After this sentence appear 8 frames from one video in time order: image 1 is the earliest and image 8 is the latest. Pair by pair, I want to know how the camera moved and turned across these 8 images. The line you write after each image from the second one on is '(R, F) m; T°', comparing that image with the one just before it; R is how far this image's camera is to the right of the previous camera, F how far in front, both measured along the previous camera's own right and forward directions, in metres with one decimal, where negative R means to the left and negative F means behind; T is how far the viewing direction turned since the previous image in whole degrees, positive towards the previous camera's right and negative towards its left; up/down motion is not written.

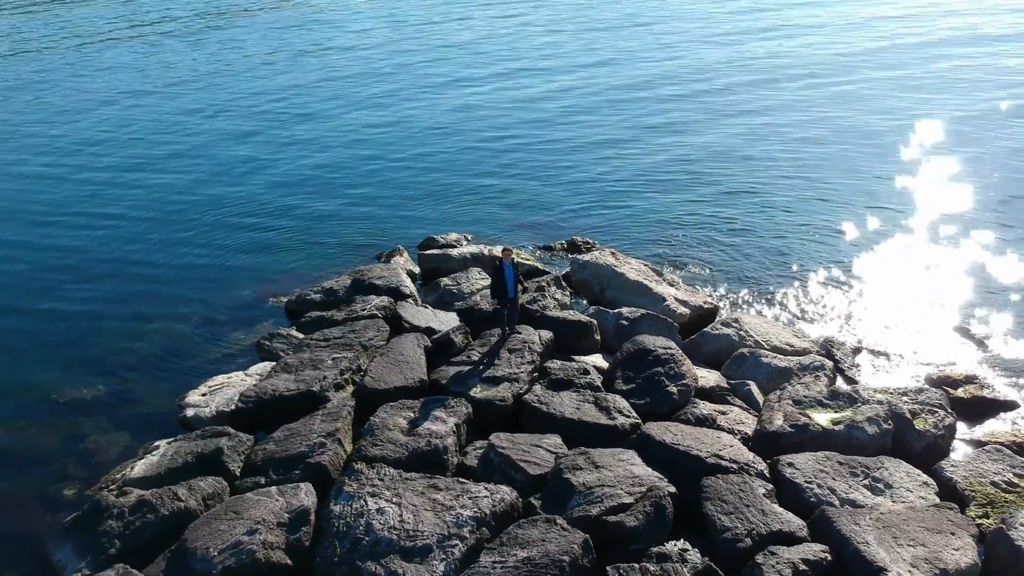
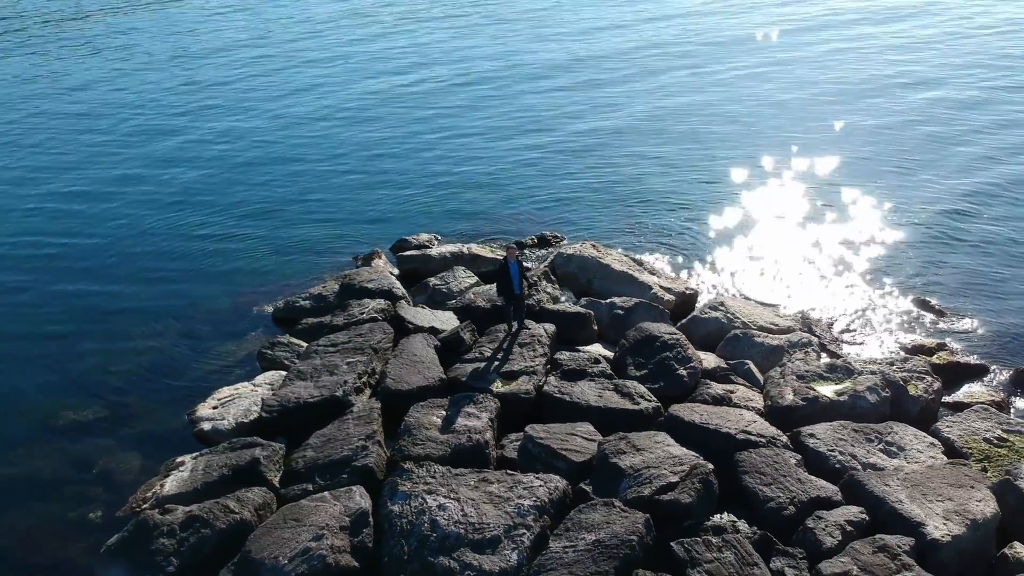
(-2.2, -0.3) m; +6°
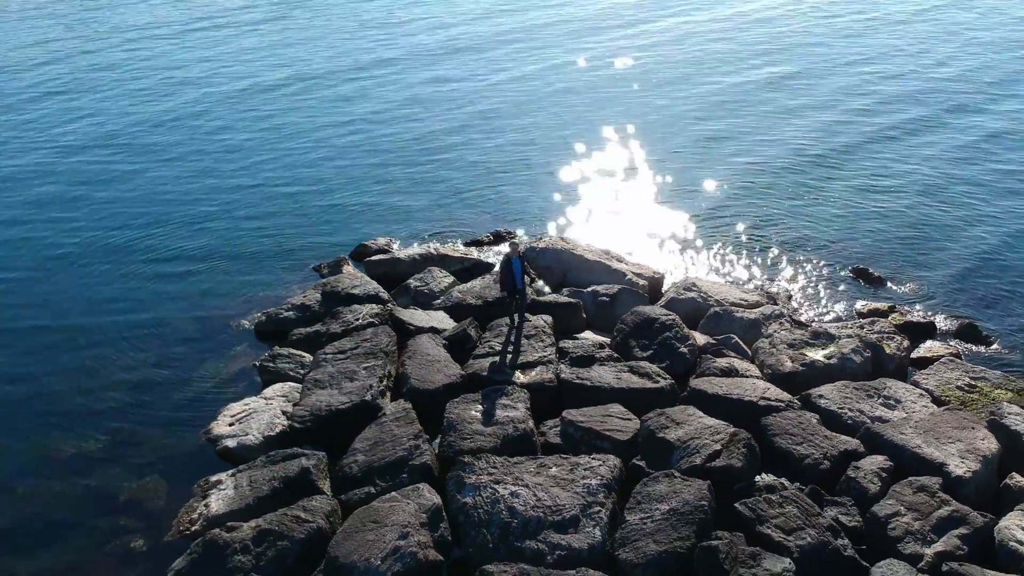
(-3.1, -0.4) m; +9°
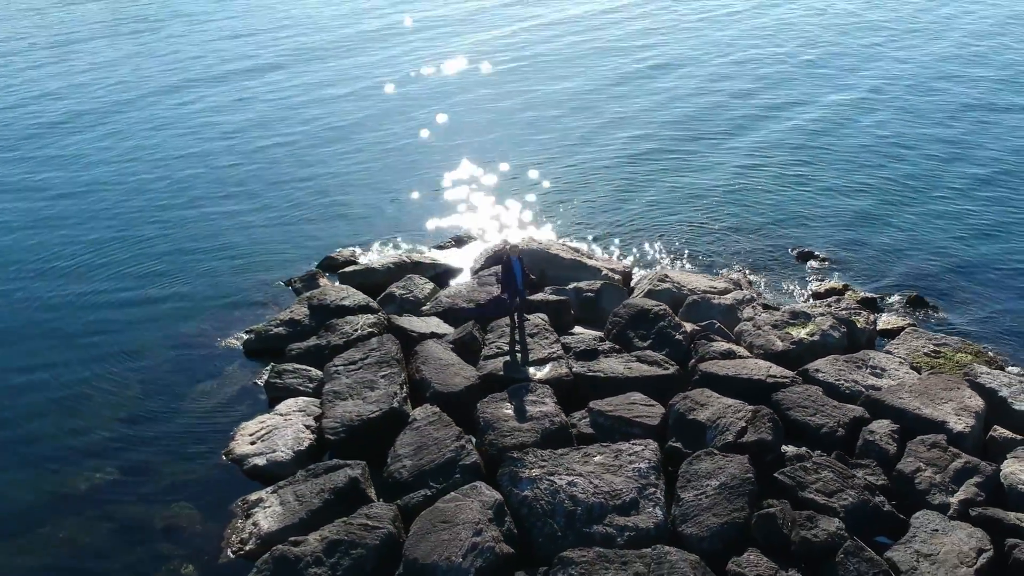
(-2.8, -0.4) m; +8°
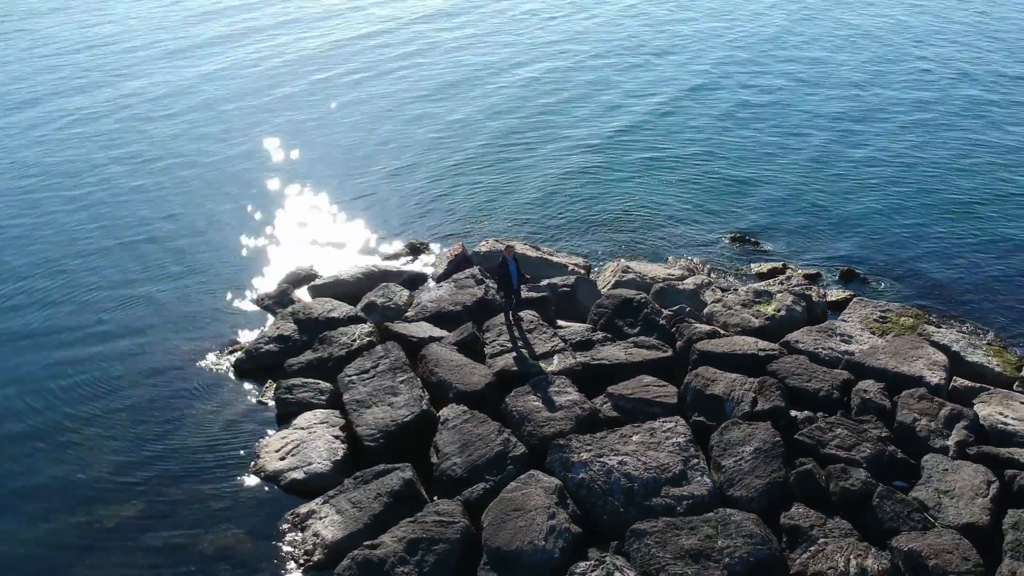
(-3.3, -0.6) m; +10°
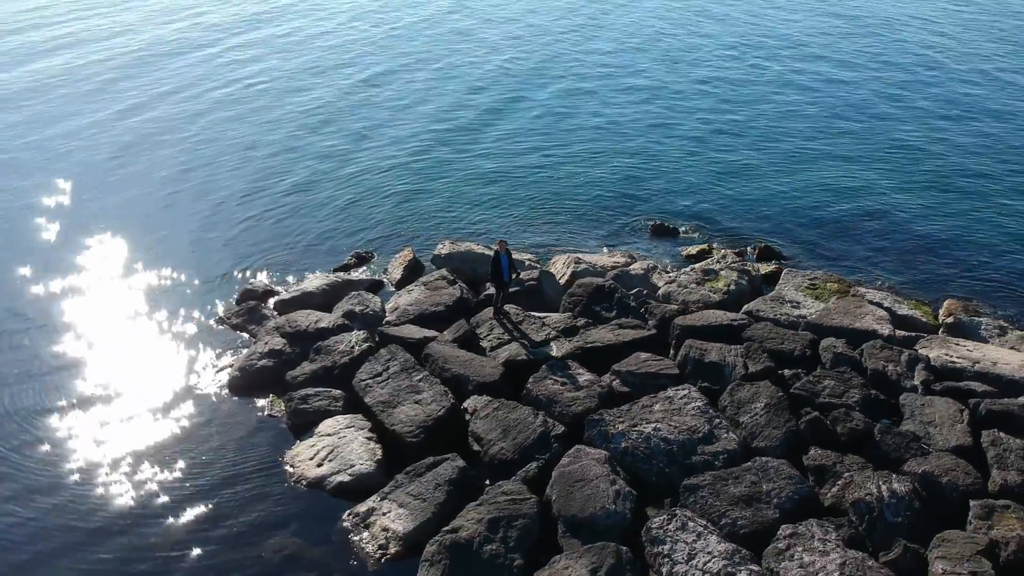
(-4.0, -0.8) m; +11°
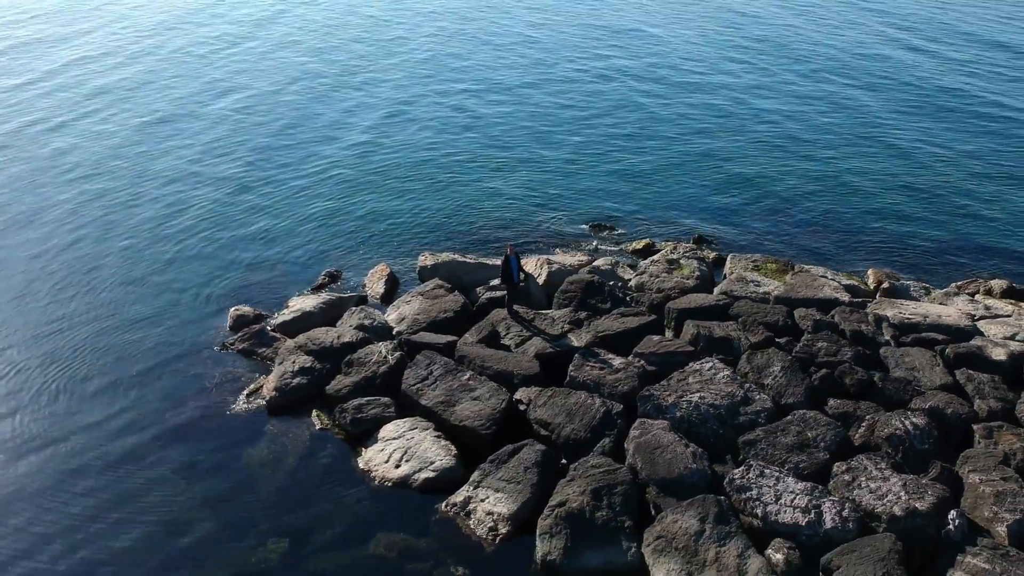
(-5.1, -1.2) m; +12°
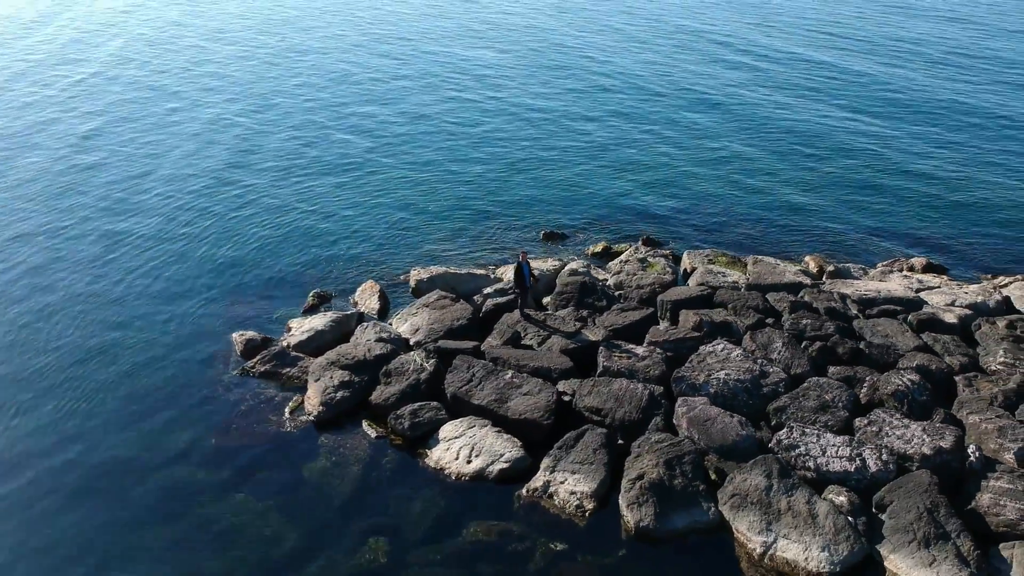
(-4.8, -1.2) m; +10°
